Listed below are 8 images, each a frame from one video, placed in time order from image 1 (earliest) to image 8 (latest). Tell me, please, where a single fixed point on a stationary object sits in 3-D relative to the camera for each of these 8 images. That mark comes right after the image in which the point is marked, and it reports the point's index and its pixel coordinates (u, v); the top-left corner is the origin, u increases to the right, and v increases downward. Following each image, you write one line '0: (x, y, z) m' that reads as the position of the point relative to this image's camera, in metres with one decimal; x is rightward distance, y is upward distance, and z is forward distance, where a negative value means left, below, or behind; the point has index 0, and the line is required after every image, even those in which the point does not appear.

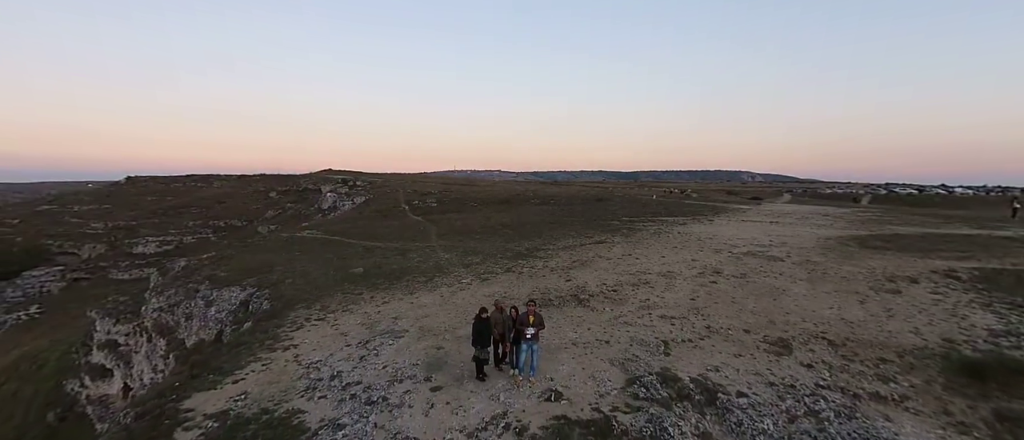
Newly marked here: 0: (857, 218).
0: (+14.5, 0.0, +17.0) m
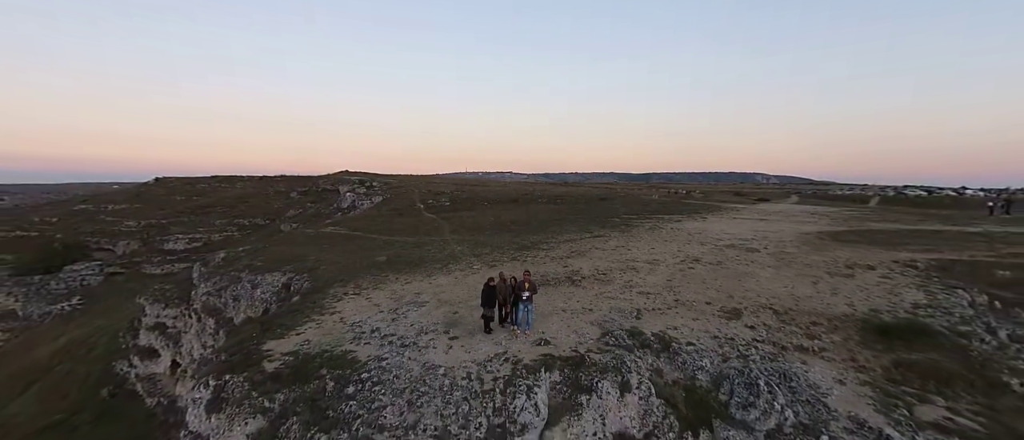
0: (+14.8, +0.1, +18.1) m
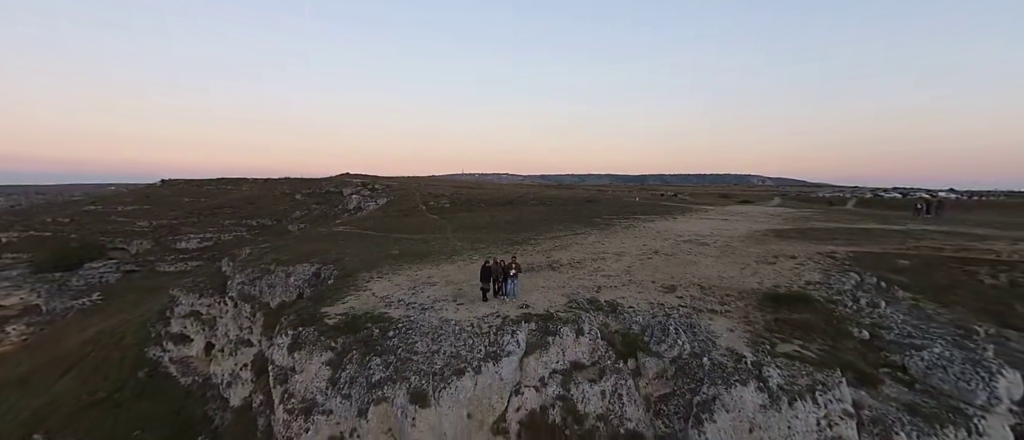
0: (+14.5, +0.1, +20.7) m
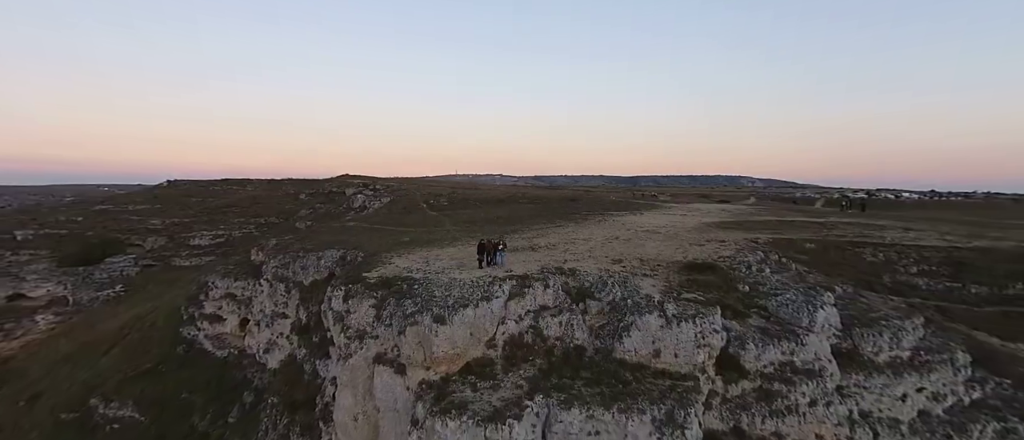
0: (+14.0, +0.4, +24.4) m
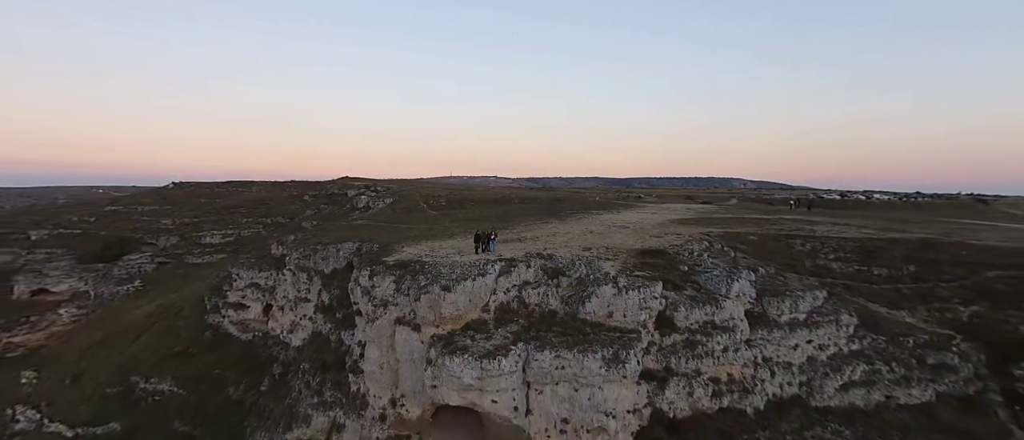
0: (+13.4, +0.6, +27.8) m
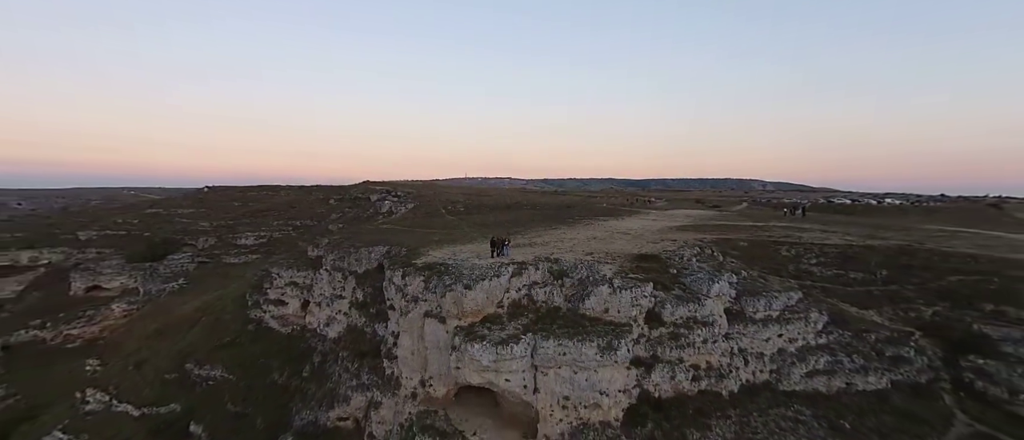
0: (+14.3, +0.2, +29.7) m
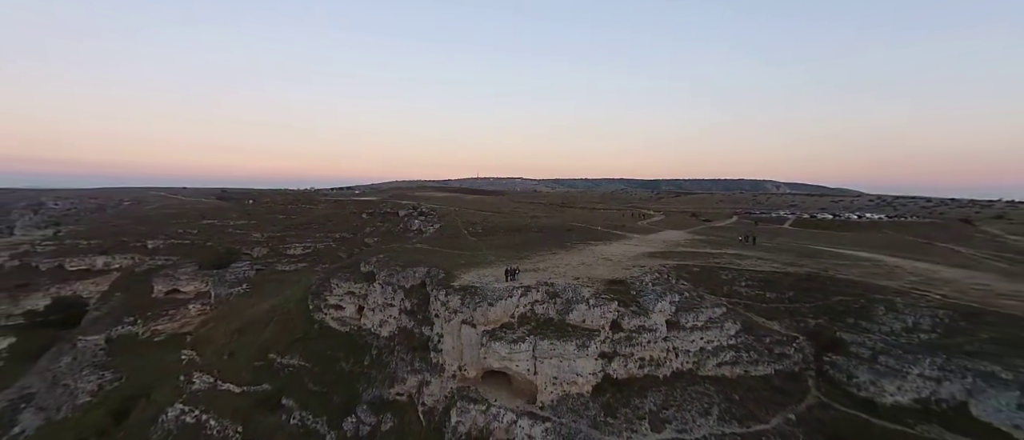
0: (+15.2, -2.1, +37.0) m
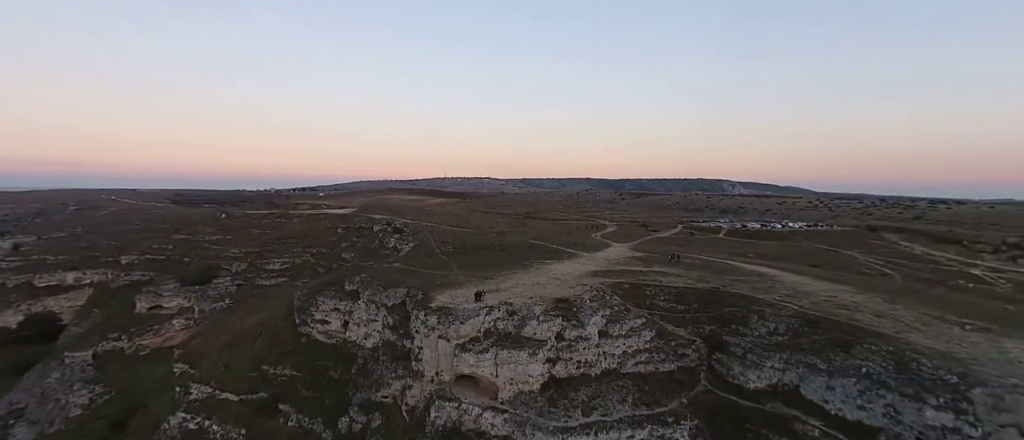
0: (+11.7, -4.5, +44.2) m
